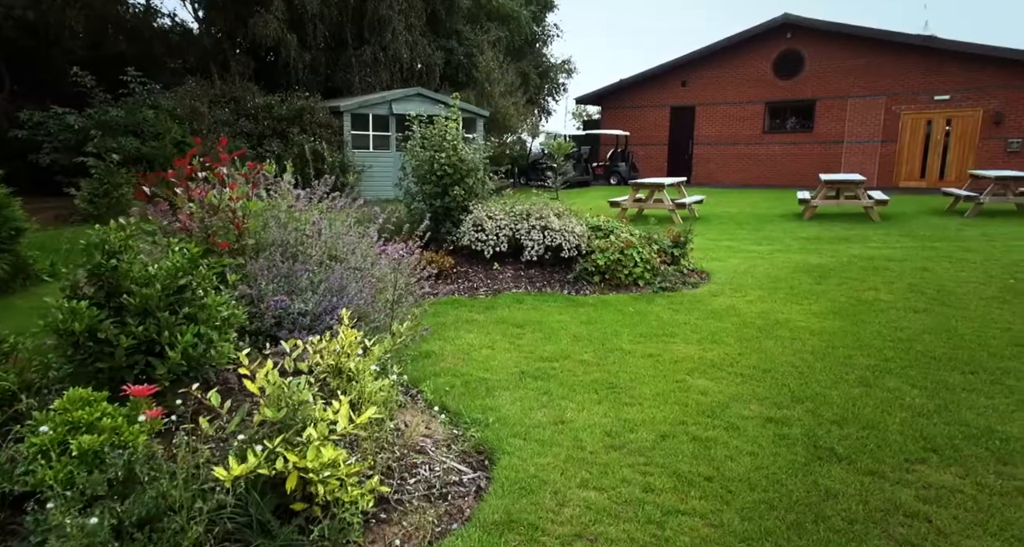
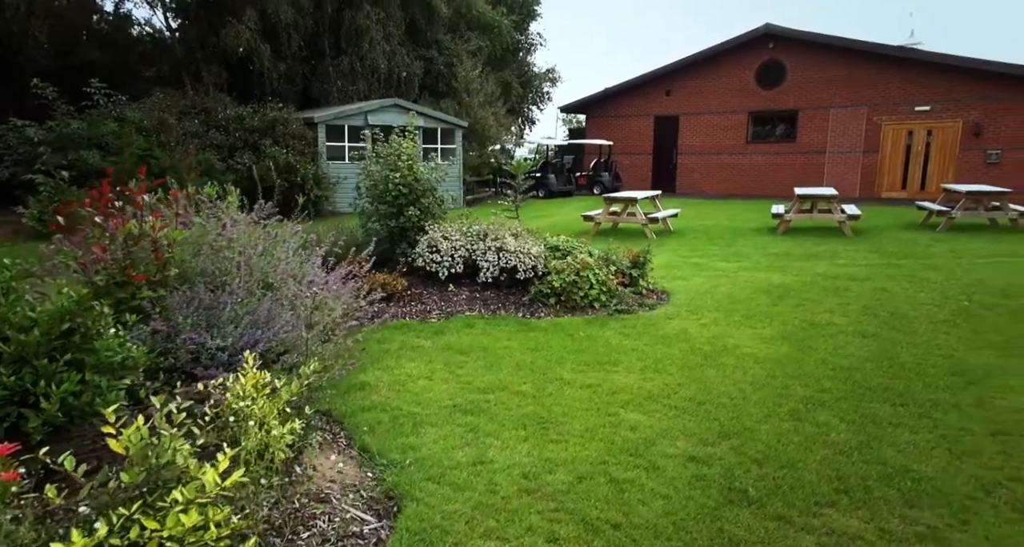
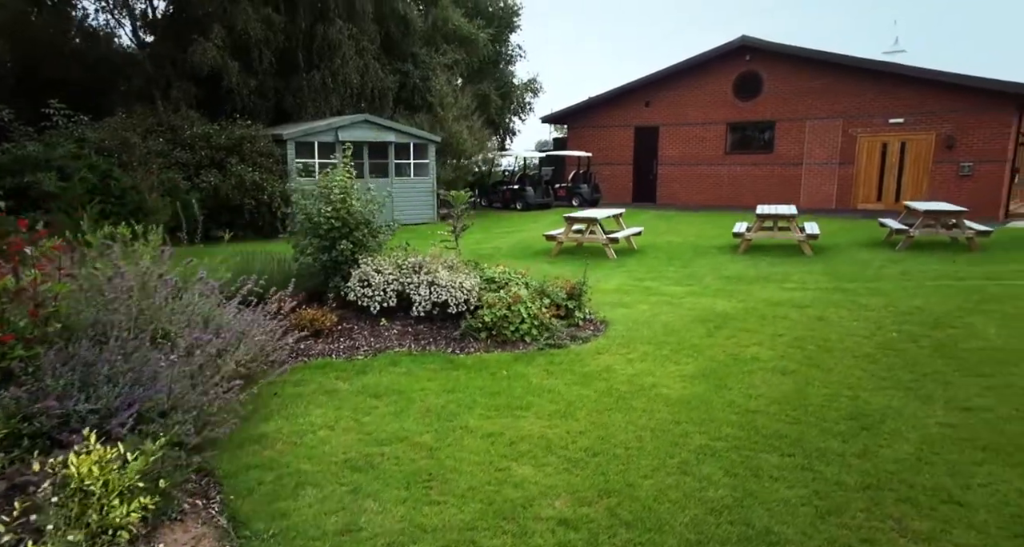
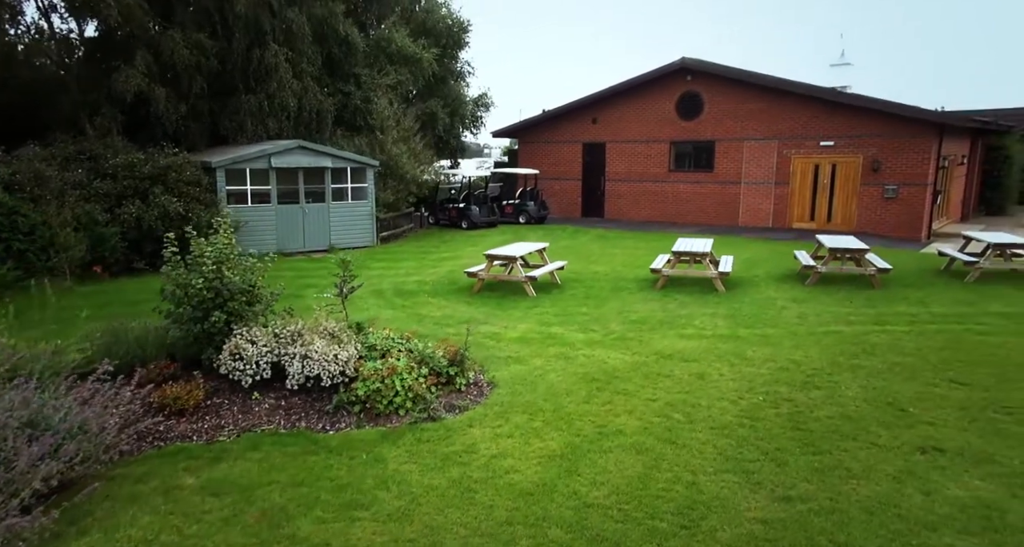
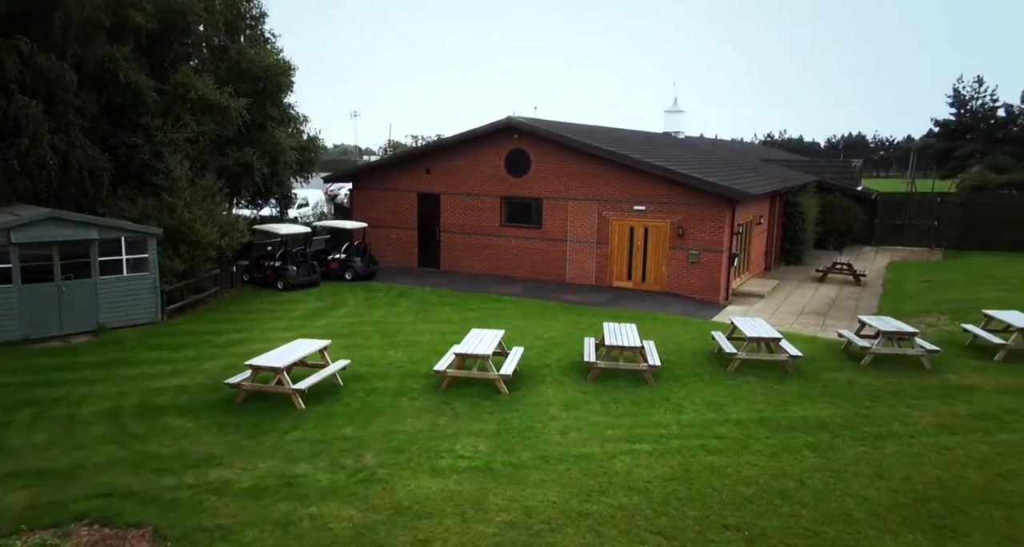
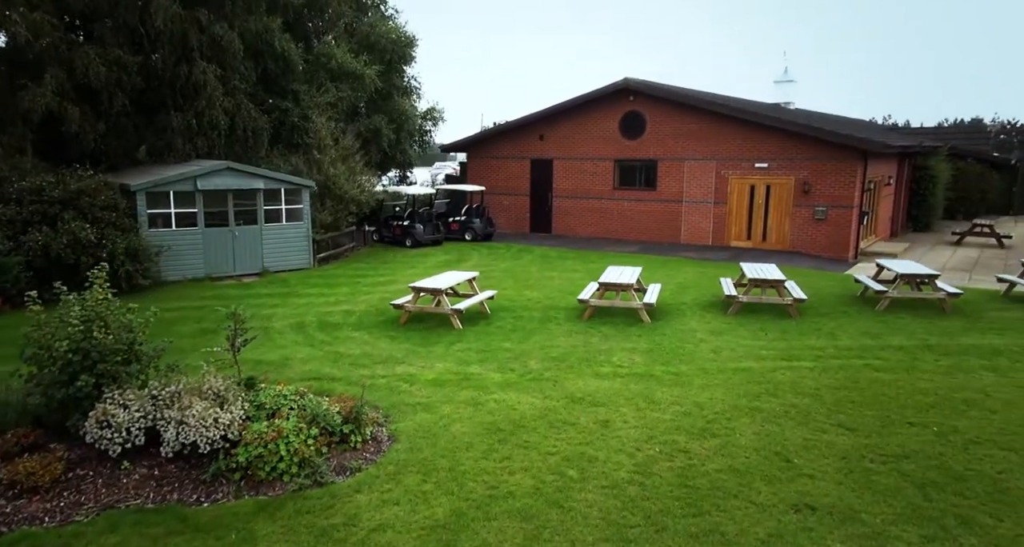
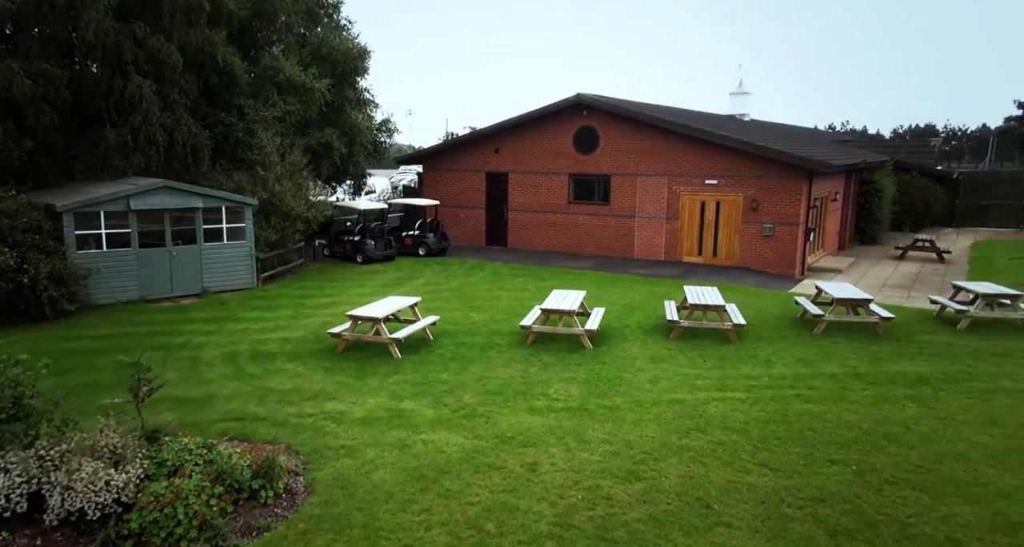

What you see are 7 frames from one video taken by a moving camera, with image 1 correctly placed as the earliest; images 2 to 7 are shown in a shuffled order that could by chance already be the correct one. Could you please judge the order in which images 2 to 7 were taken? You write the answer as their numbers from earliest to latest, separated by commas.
2, 3, 4, 6, 7, 5
